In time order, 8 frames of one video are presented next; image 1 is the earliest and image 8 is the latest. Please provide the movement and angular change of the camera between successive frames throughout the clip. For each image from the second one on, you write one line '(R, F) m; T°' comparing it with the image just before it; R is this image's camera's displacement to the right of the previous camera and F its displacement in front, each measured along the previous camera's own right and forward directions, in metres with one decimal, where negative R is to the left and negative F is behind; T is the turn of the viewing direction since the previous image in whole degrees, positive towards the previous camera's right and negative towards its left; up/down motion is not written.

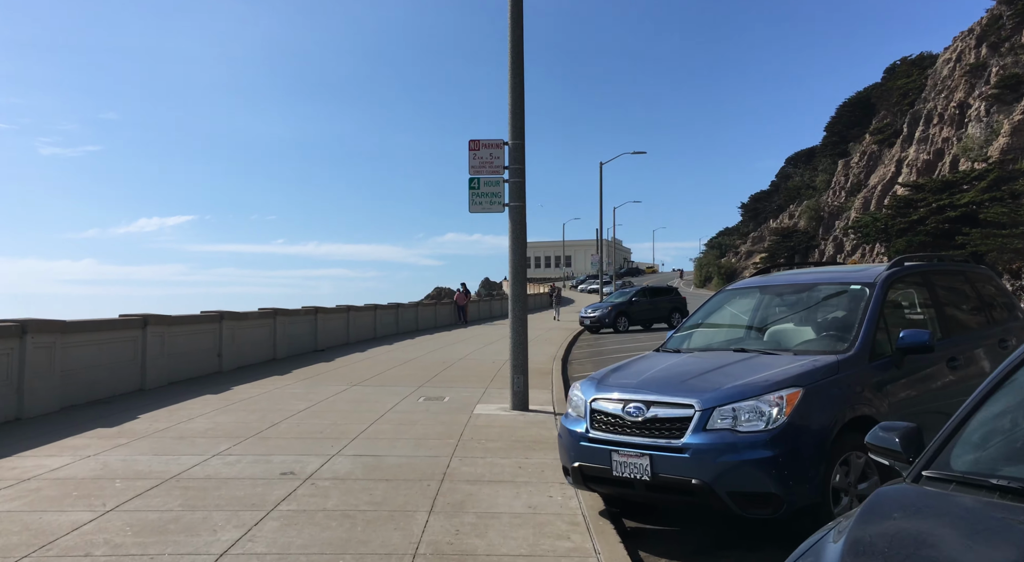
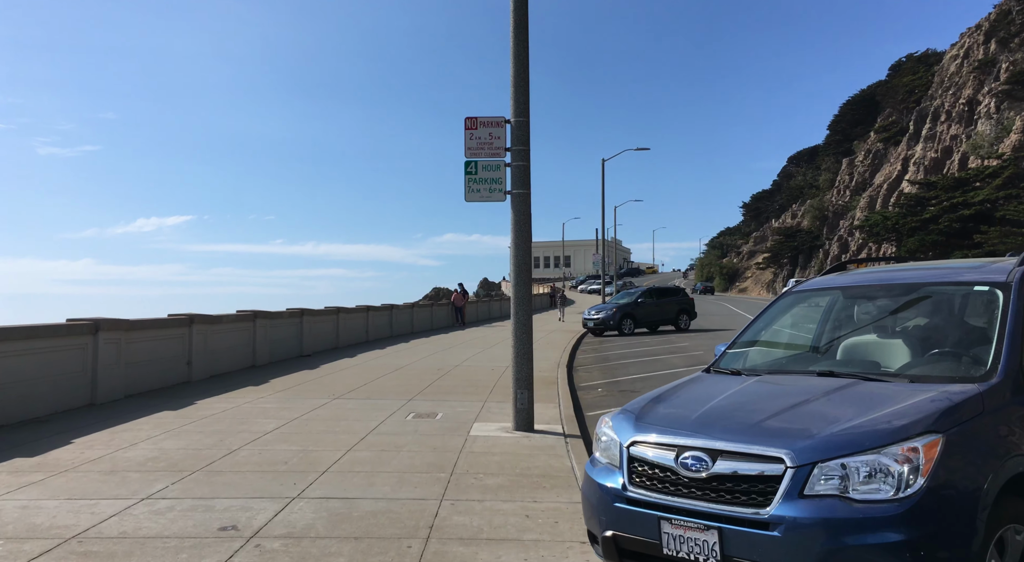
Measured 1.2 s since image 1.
(0.0, +1.3) m; 0°
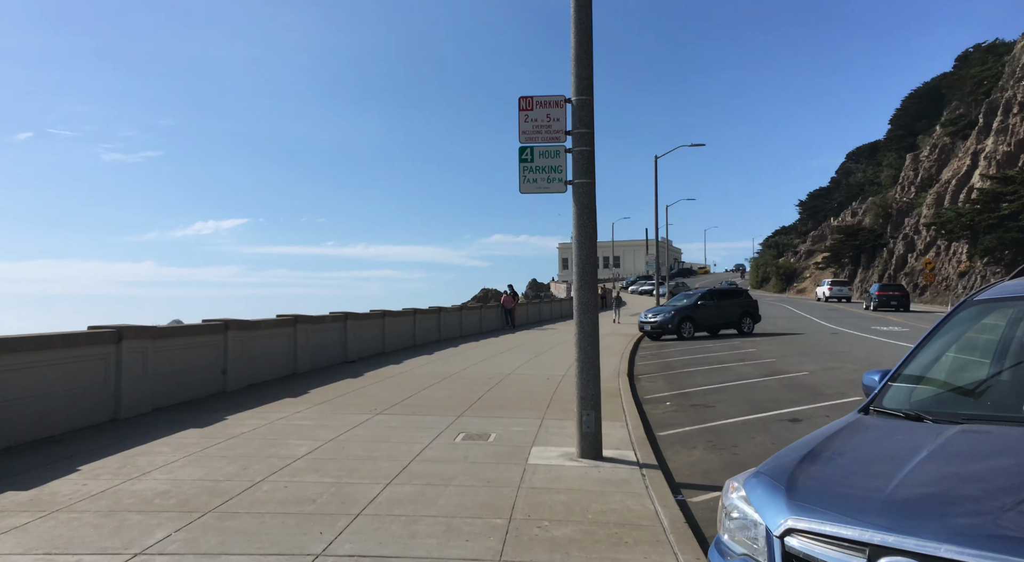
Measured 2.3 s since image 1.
(-0.2, +1.1) m; -4°
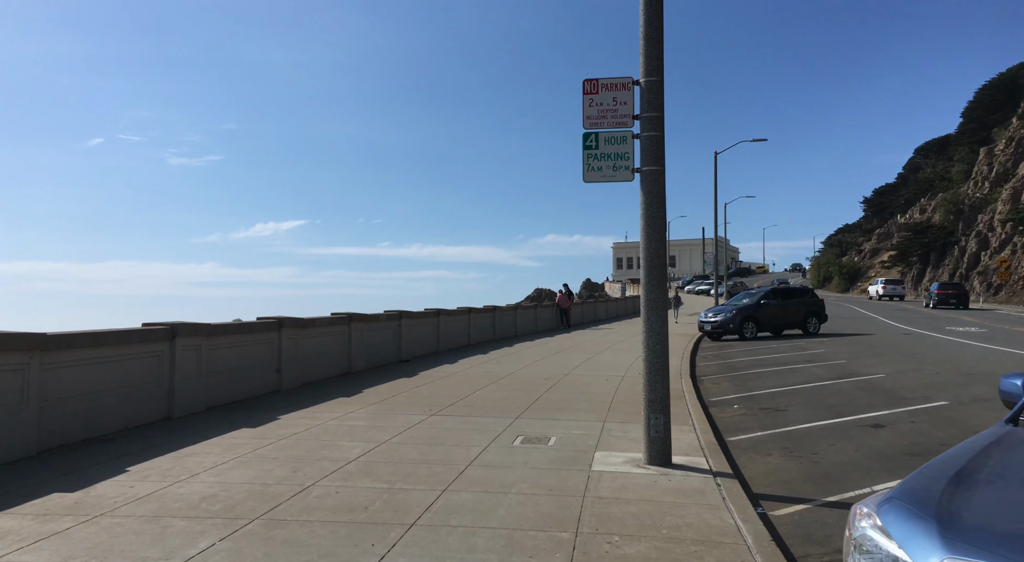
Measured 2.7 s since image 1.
(-0.1, +0.4) m; -5°
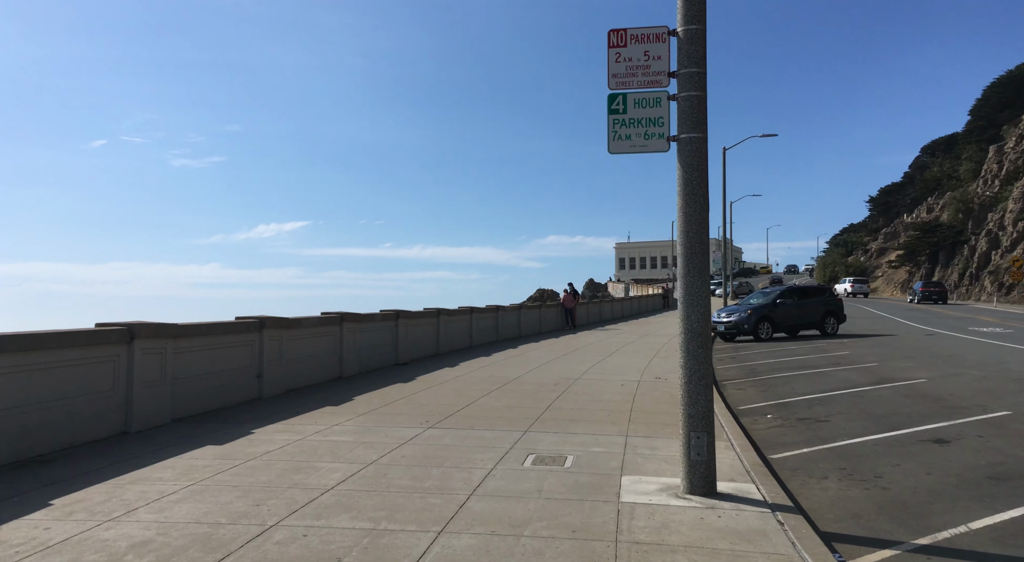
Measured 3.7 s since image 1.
(-0.1, +1.1) m; 0°
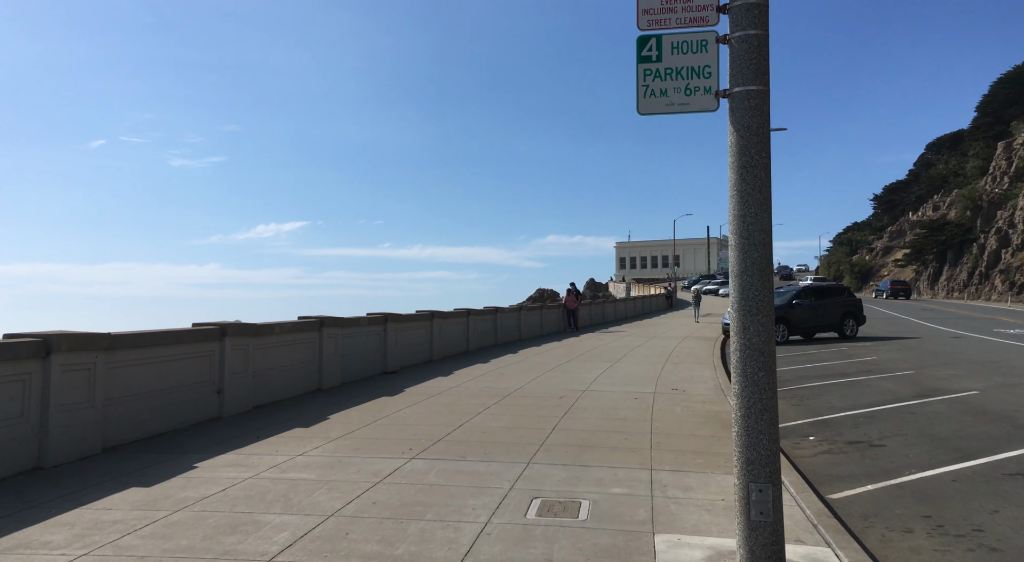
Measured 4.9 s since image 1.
(0.0, +1.3) m; 0°
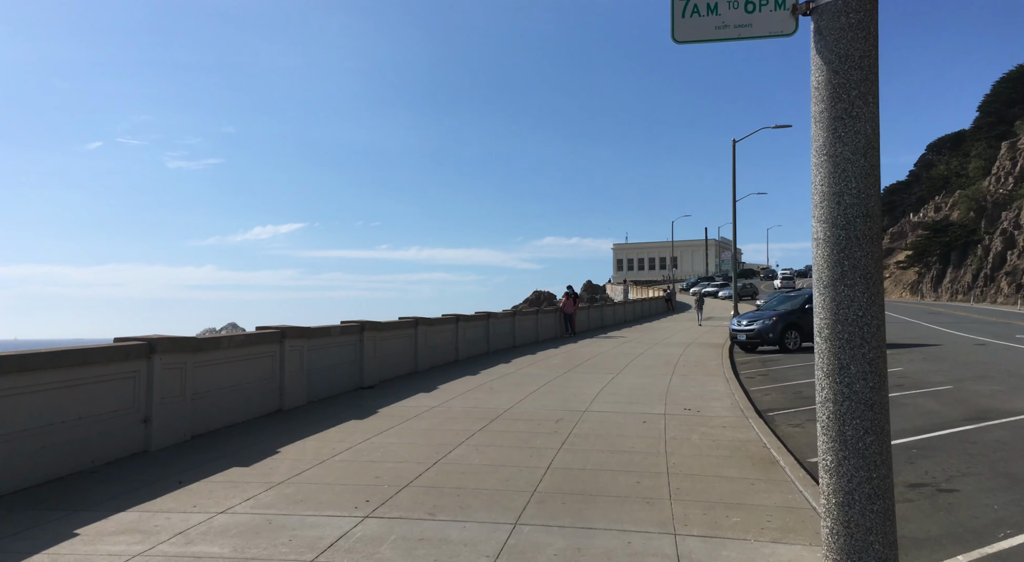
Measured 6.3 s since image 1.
(+0.1, +1.4) m; 0°
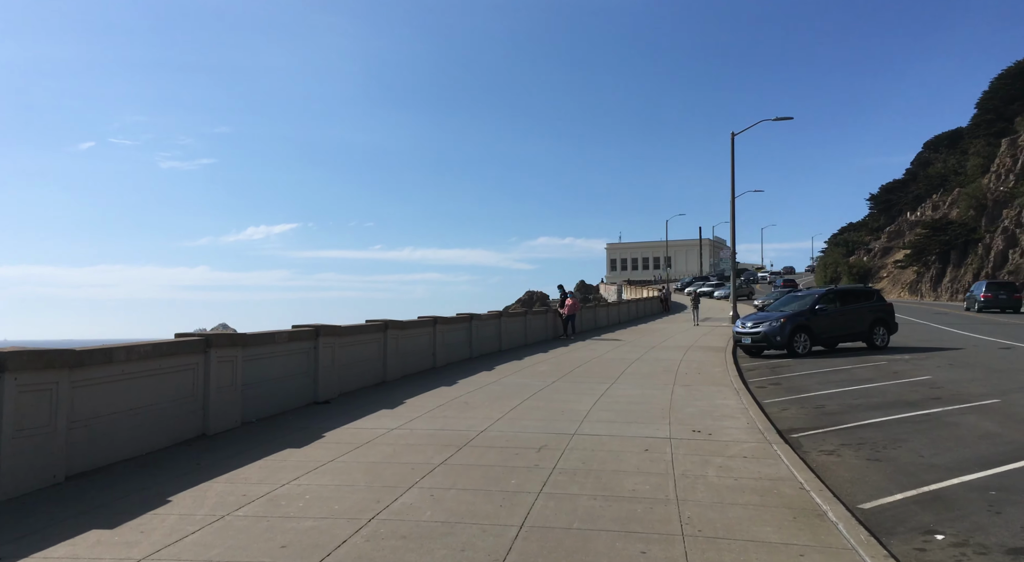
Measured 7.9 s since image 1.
(+0.2, +1.7) m; +1°
